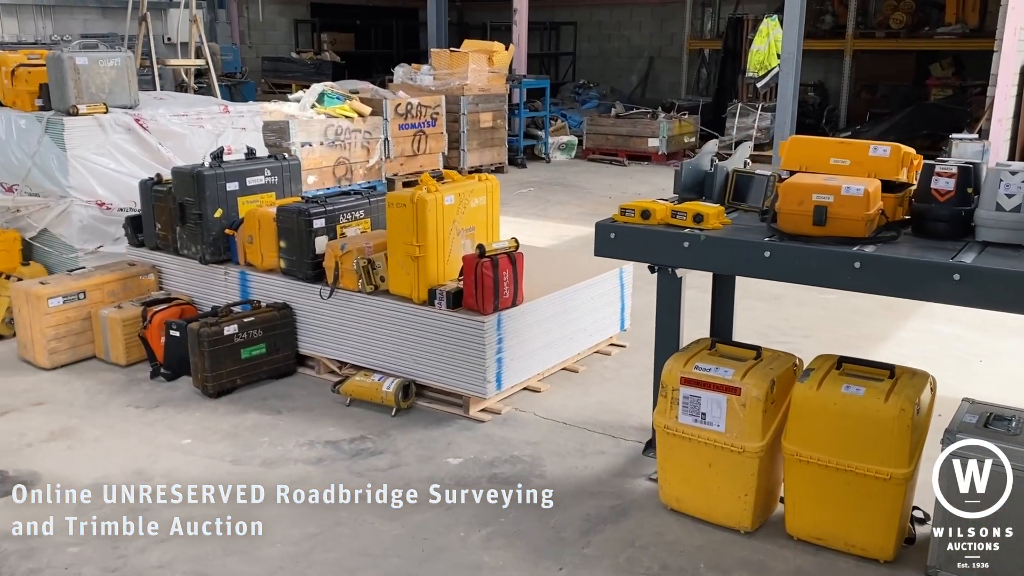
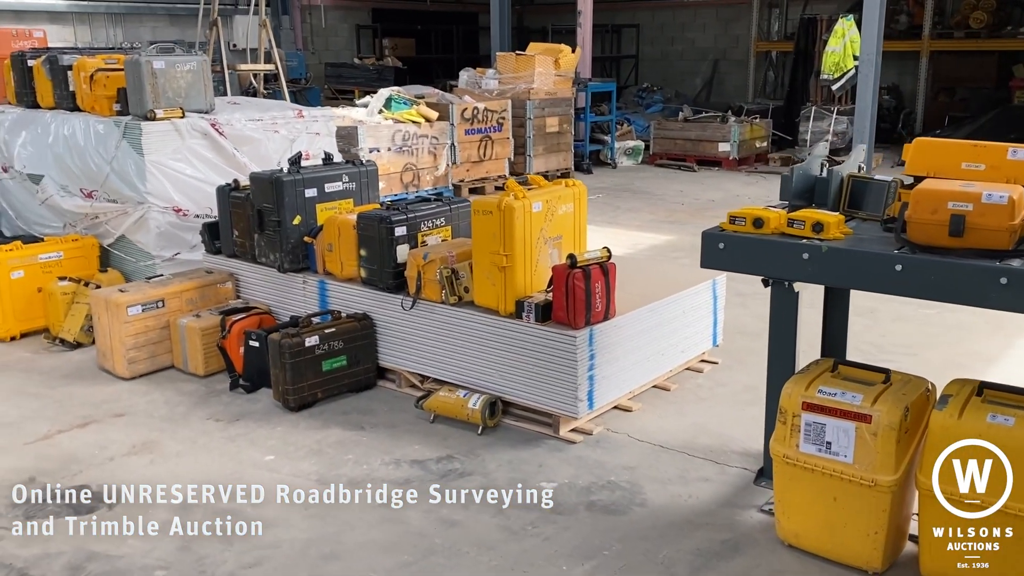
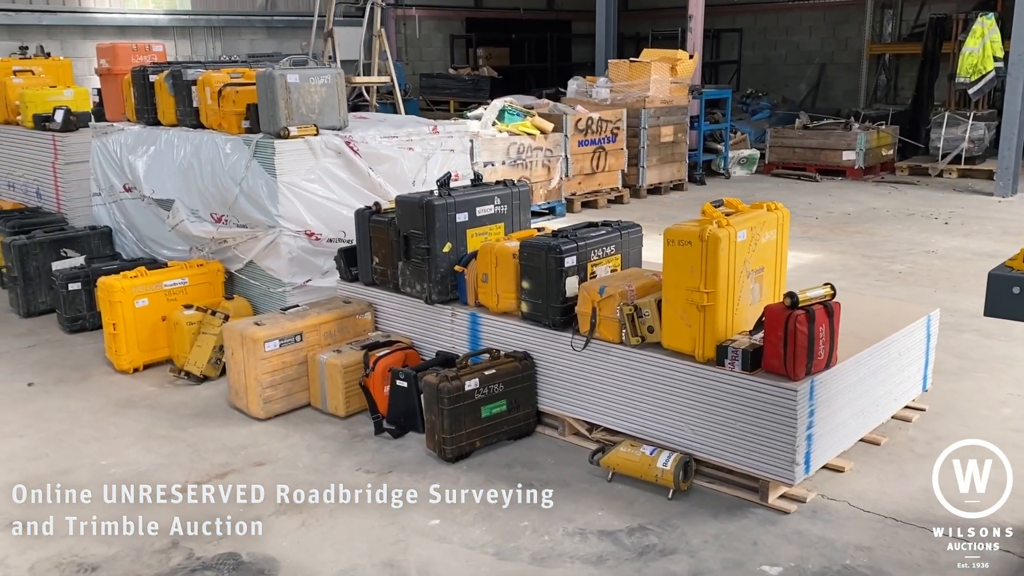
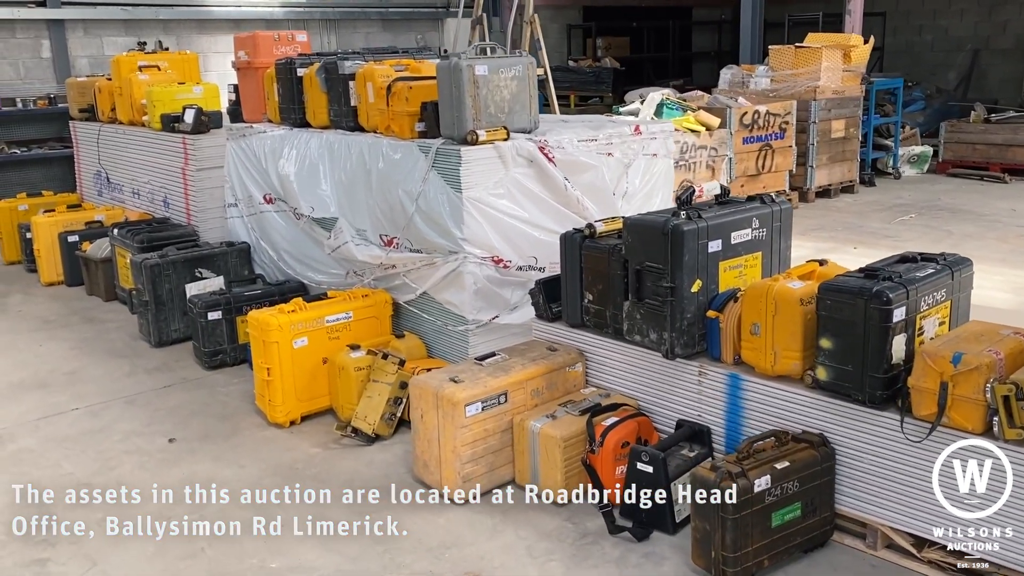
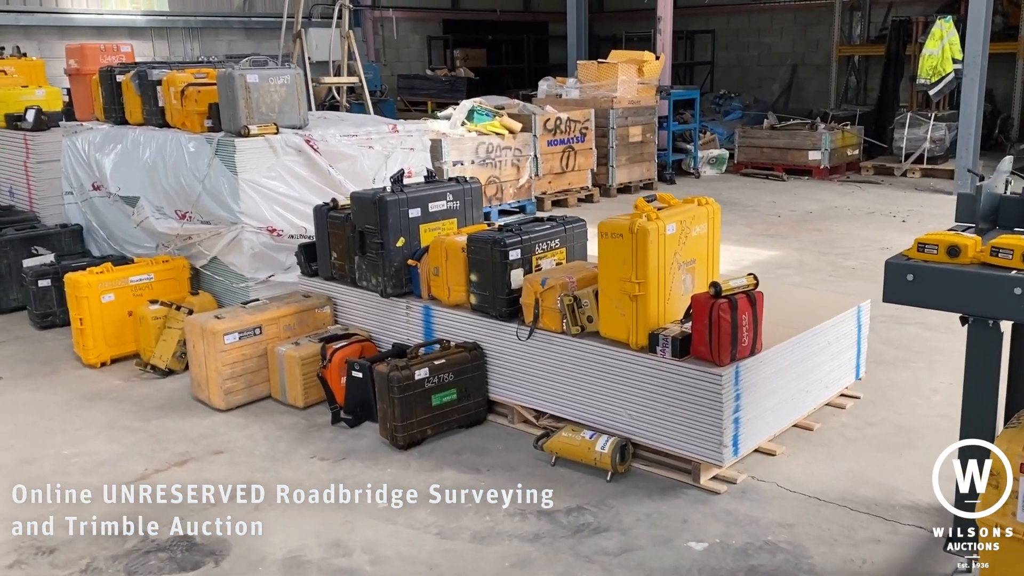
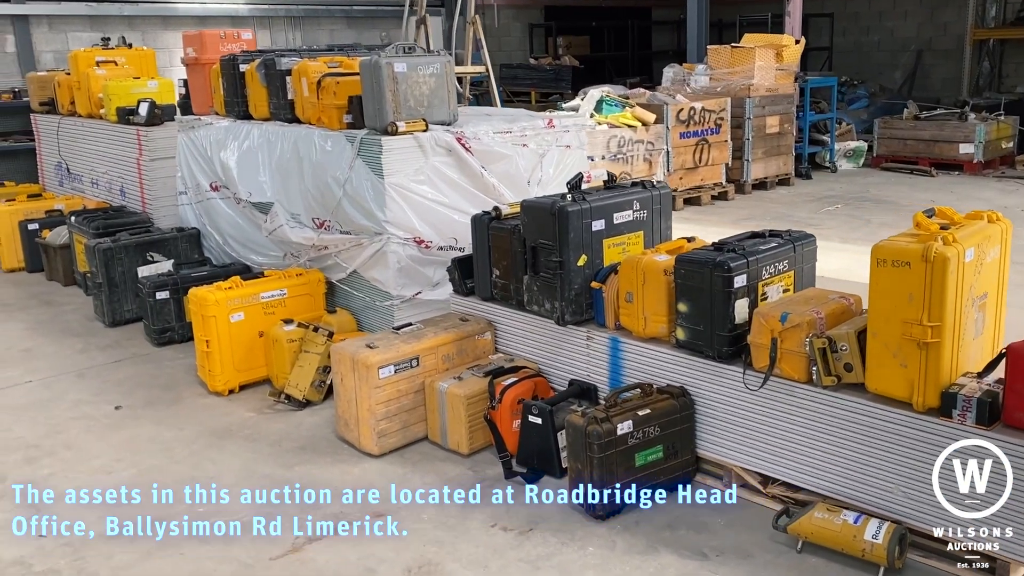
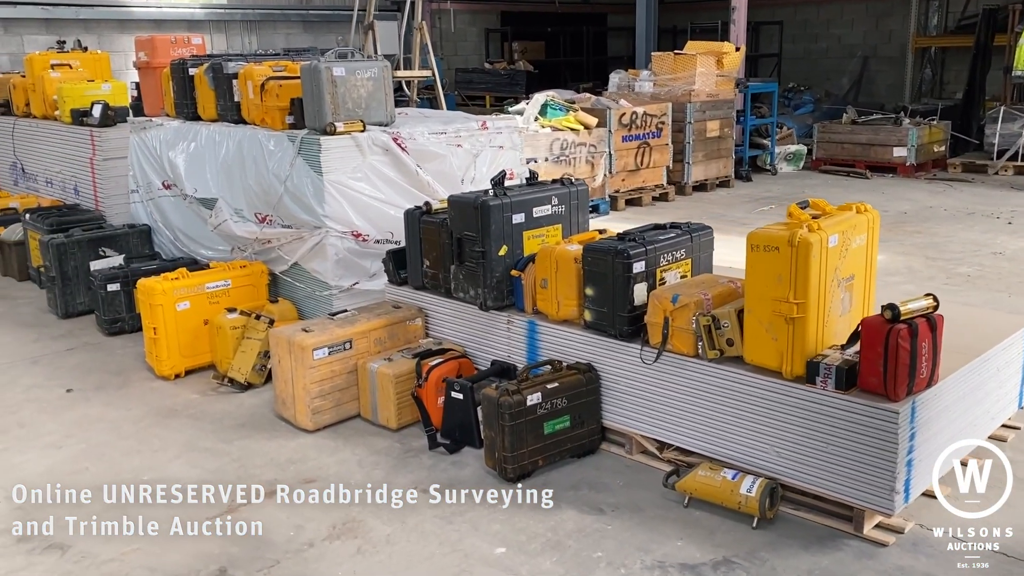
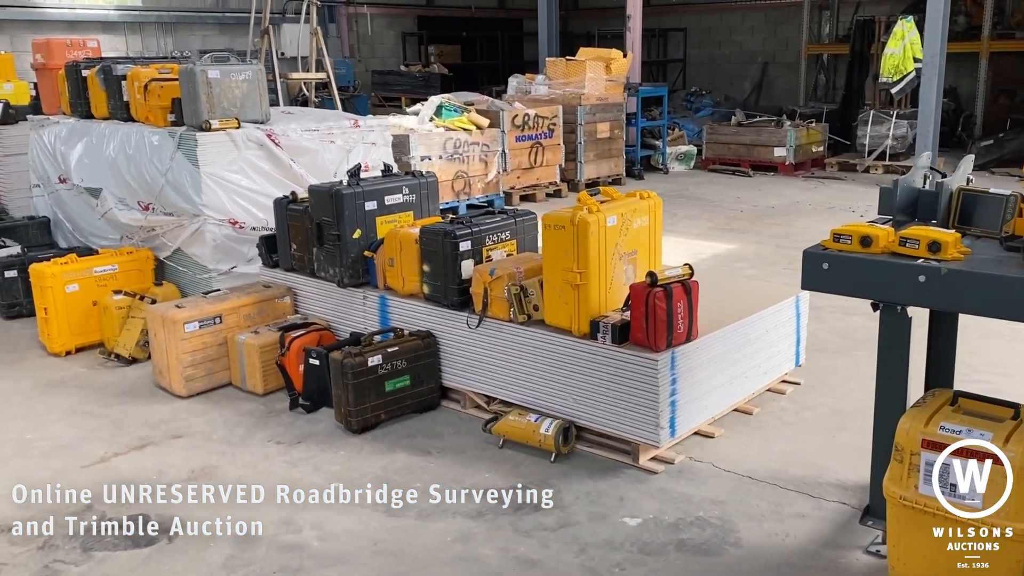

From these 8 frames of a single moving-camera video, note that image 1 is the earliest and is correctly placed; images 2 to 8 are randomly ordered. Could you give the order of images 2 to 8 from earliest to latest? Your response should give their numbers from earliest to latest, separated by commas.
2, 8, 5, 3, 7, 6, 4
